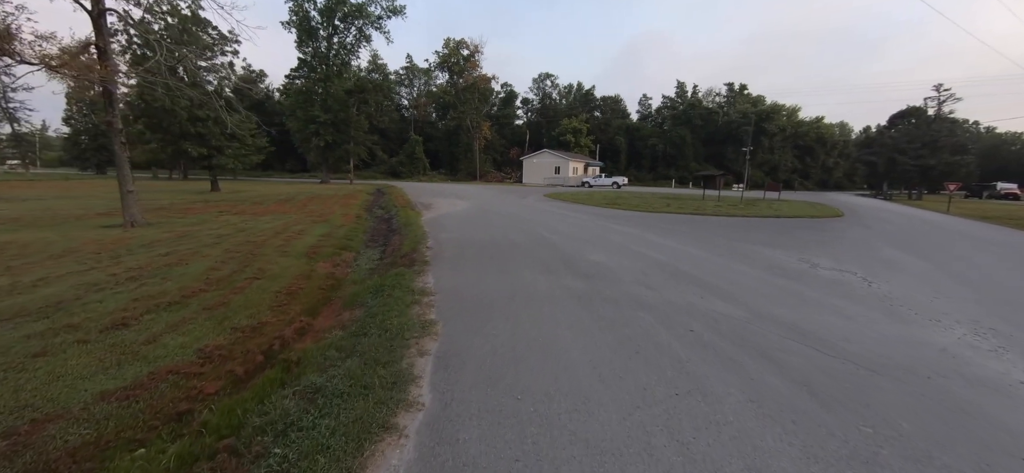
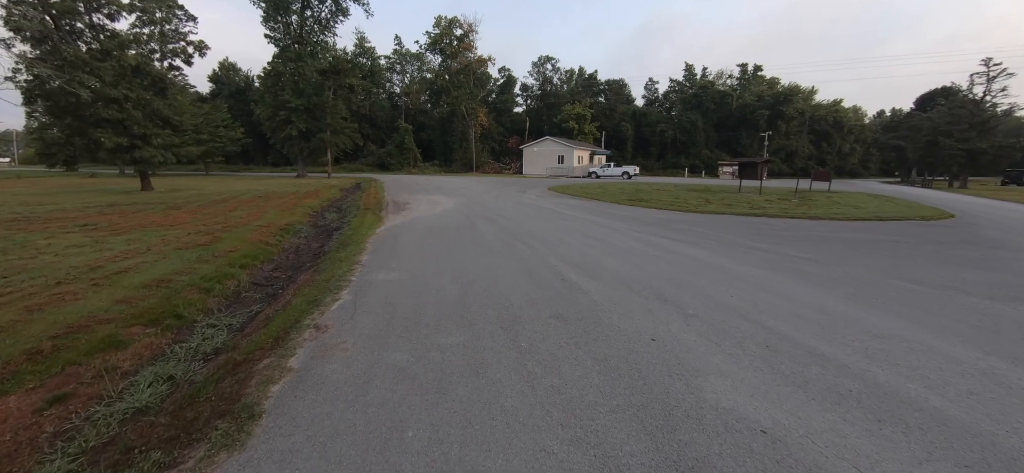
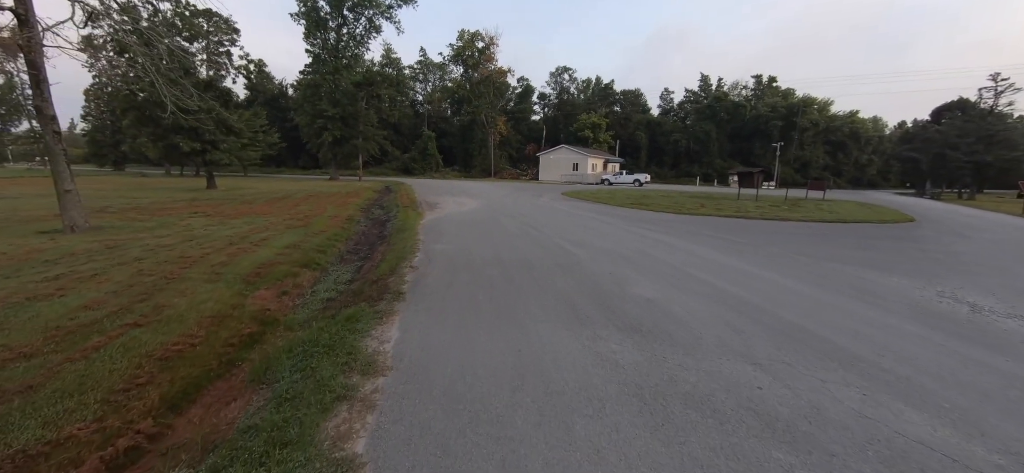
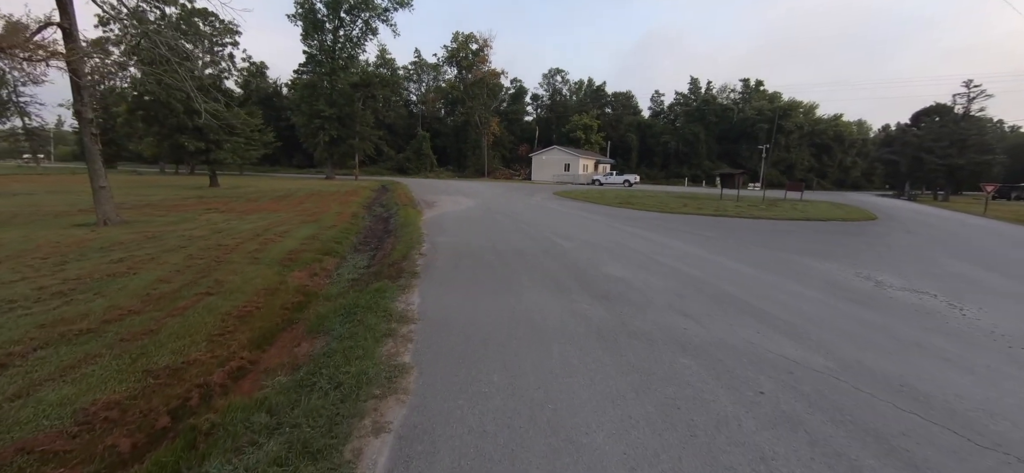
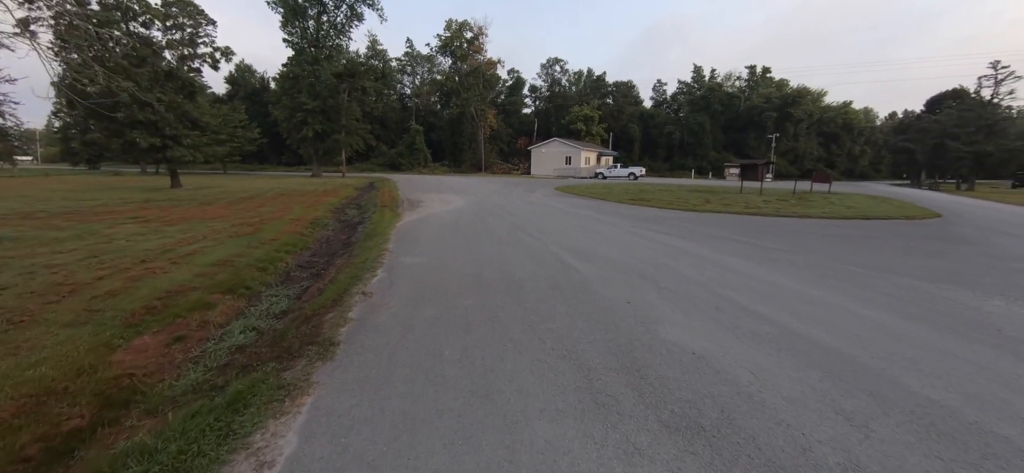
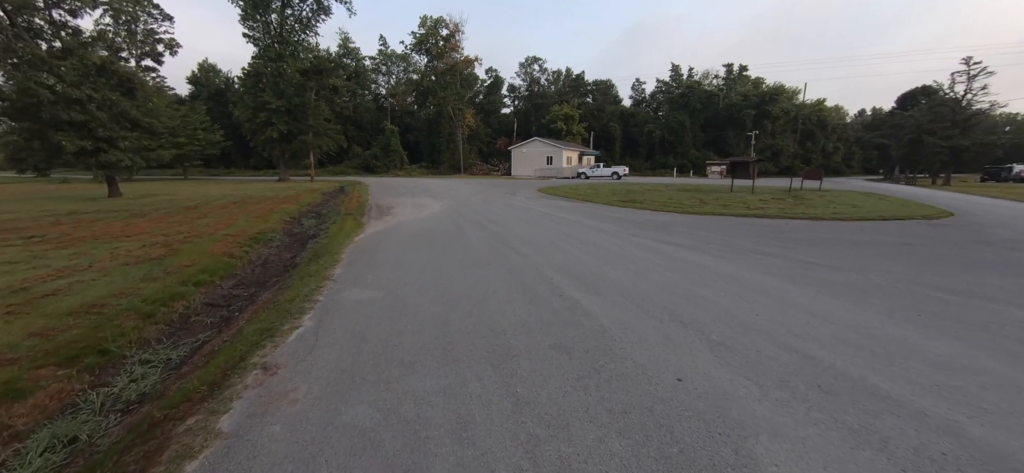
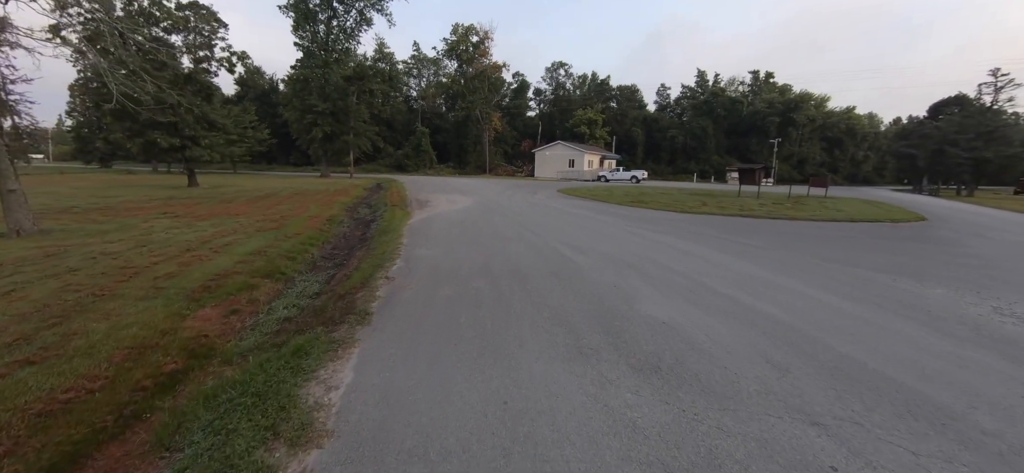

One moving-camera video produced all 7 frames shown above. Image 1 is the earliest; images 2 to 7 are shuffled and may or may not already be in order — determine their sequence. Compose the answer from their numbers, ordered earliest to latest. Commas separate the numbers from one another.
4, 3, 7, 5, 2, 6
